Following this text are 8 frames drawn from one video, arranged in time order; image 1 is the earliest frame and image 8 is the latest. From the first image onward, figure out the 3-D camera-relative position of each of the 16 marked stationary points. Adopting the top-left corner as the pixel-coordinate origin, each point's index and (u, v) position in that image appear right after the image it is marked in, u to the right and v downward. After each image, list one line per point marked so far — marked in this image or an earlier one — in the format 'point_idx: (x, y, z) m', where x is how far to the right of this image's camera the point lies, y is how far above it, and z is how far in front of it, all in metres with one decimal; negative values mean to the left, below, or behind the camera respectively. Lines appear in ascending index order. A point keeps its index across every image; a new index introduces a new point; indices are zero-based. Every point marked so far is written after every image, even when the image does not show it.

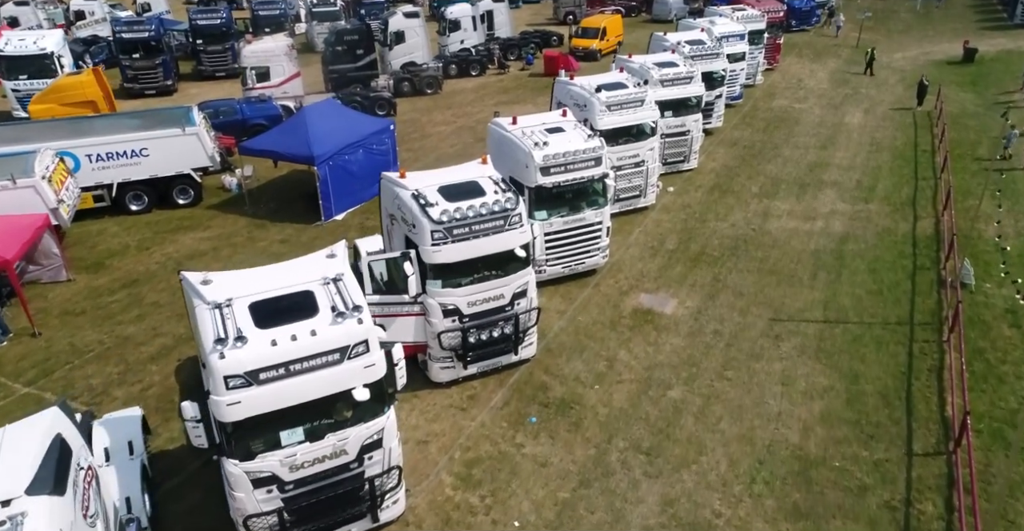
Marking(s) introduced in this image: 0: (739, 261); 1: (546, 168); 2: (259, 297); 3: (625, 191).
0: (+5.5, +0.1, +16.5) m
1: (+0.7, +2.0, +14.2) m
2: (-3.1, -0.4, +8.2) m
3: (+3.1, +2.1, +18.6) m
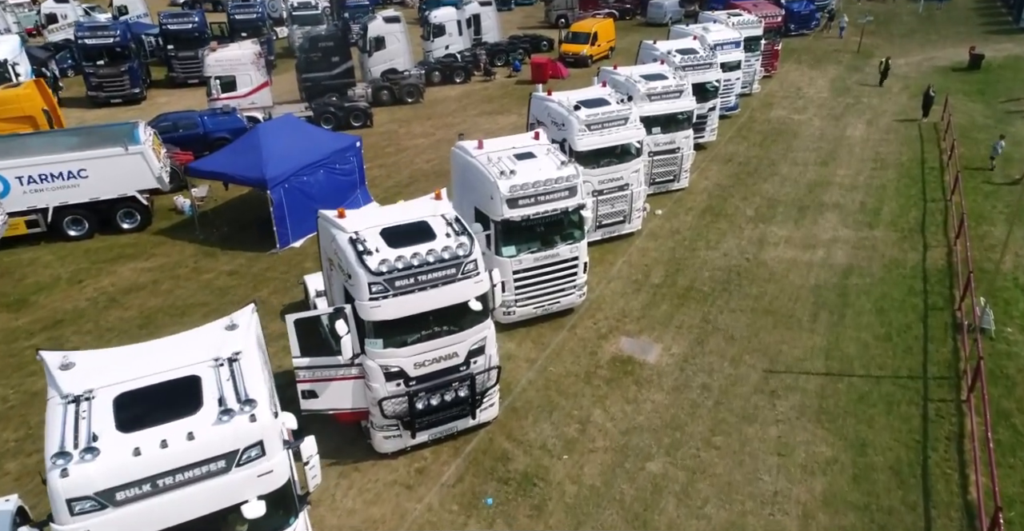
0: (+4.8, -0.7, +14.9) m
1: (0.0, +1.2, +12.6) m
2: (-3.8, -1.2, +6.6) m
3: (+2.4, +1.2, +17.1) m
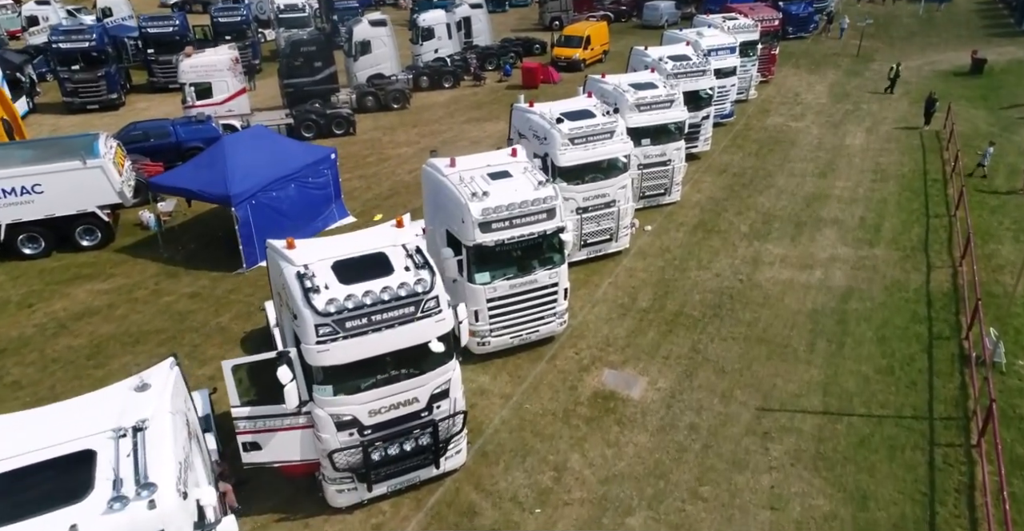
0: (+4.3, -1.2, +13.9) m
1: (-0.4, +0.7, +11.7) m
2: (-4.2, -1.7, +5.7) m
3: (+1.9, +0.7, +16.1) m
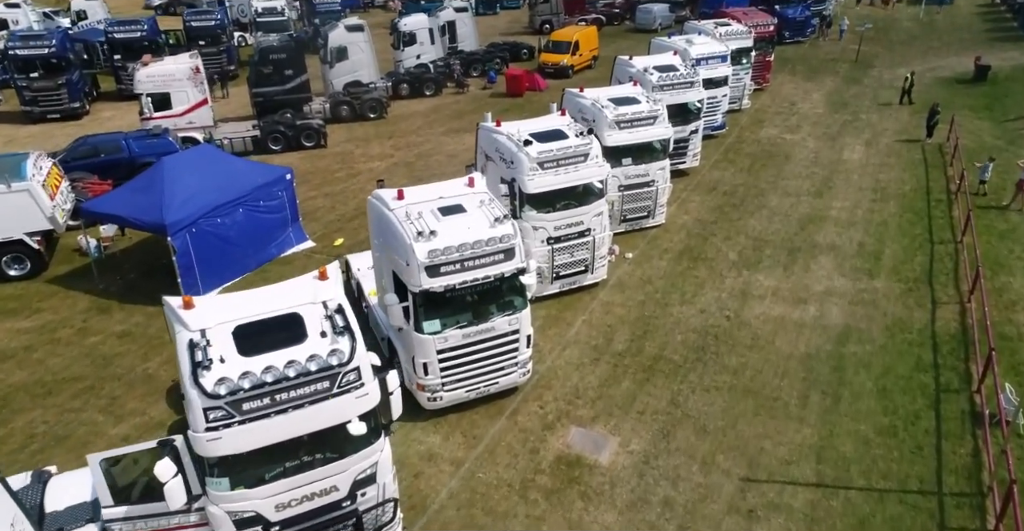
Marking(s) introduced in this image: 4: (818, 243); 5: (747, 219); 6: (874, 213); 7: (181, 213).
0: (+3.6, -2.0, +12.5) m
1: (-1.2, 0.0, +10.2) m
2: (-5.0, -2.4, +4.2) m
3: (+1.2, 0.0, +14.7) m
4: (+7.9, +0.6, +17.4) m
5: (+6.6, +1.3, +18.9) m
6: (+10.3, +1.5, +19.1) m
7: (-7.1, +1.1, +14.4) m
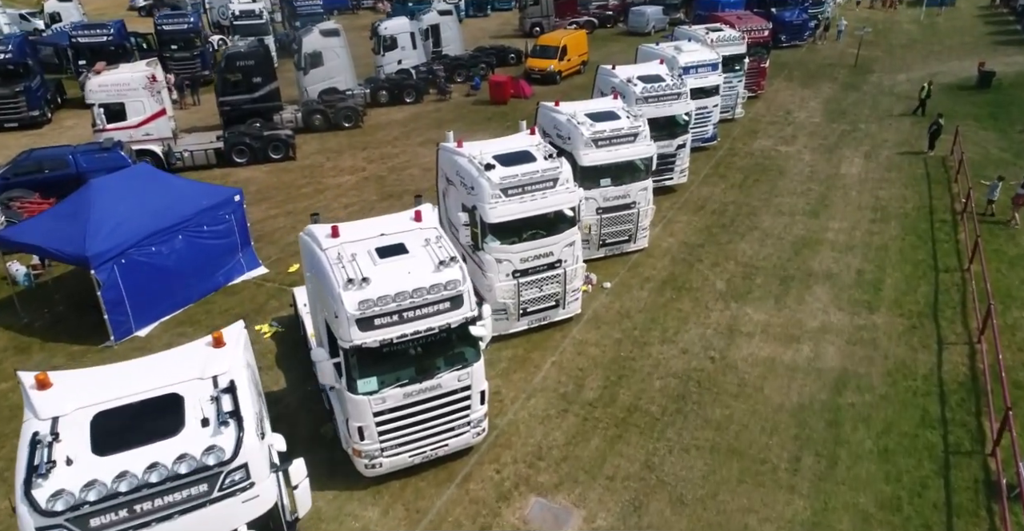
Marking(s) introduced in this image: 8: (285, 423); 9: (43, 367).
0: (+2.8, -2.7, +11.1) m
1: (-1.9, -0.7, +8.8) m
2: (-5.7, -3.1, +2.8) m
3: (+0.4, -0.7, +13.3) m
4: (+7.2, -0.1, +16.1) m
5: (+5.9, +0.6, +17.6) m
6: (+9.5, +0.8, +17.7) m
7: (-7.8, +0.4, +13.0) m
8: (-3.8, -2.6, +11.3) m
9: (-8.9, -1.9, +12.8) m
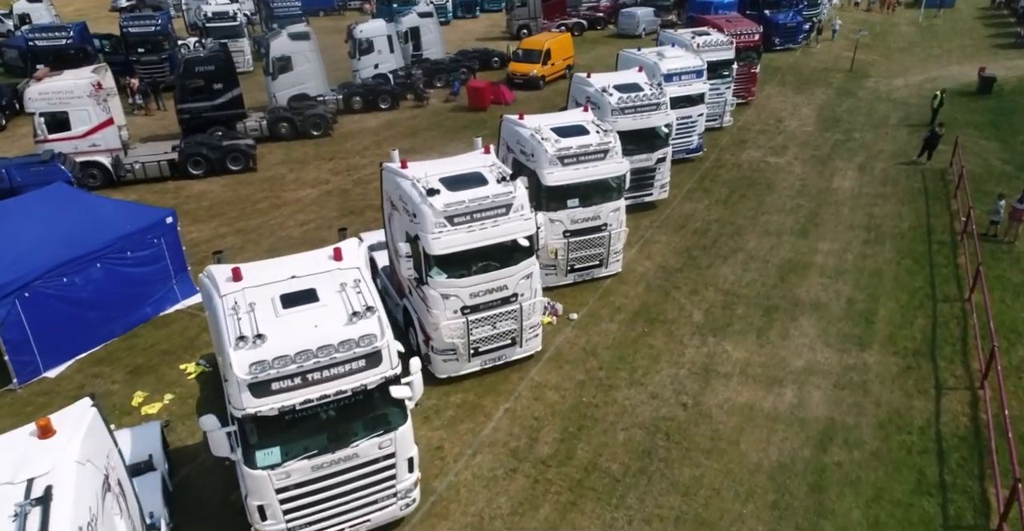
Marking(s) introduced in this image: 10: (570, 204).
0: (+2.0, -3.3, +9.8) m
1: (-2.8, -1.3, +7.5) m
2: (-6.5, -3.7, +1.5) m
3: (-0.4, -1.3, +12.0) m
4: (+6.3, -0.7, +14.7) m
5: (+5.0, 0.0, +16.2) m
6: (+8.6, +0.2, +16.4) m
7: (-8.7, -0.2, +11.6) m
8: (-4.7, -3.2, +9.9) m
9: (-9.8, -2.5, +11.4) m
10: (+1.2, +1.3, +14.3) m
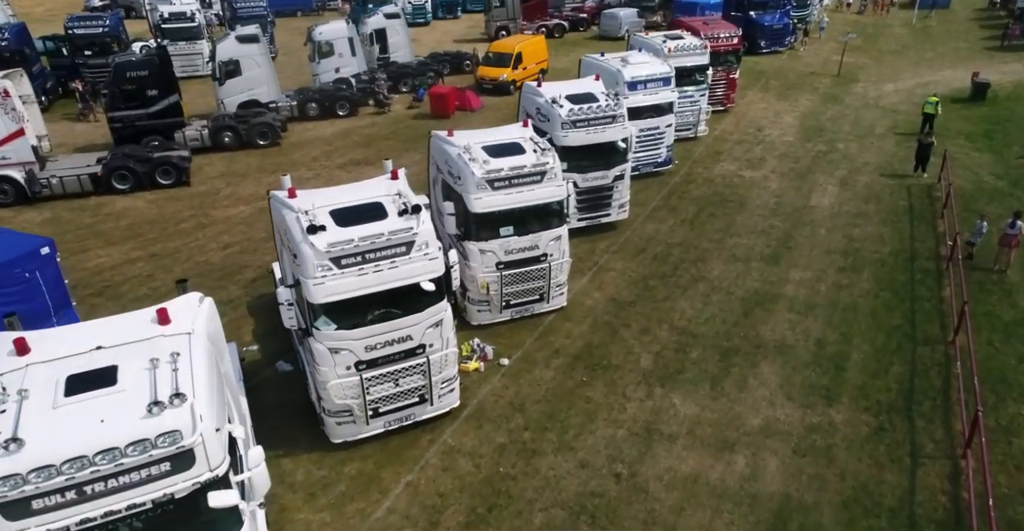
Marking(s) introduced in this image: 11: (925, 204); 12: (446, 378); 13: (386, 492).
0: (+0.5, -4.0, +8.1) m
1: (-4.2, -2.0, +5.8) m
2: (-7.9, -4.4, -0.3) m
3: (-1.9, -2.0, +10.2) m
4: (+4.8, -1.4, +13.0) m
5: (+3.5, -0.7, +14.5) m
6: (+7.2, -0.6, +14.7) m
7: (-10.1, -0.9, +9.9) m
8: (-6.1, -3.9, +8.2) m
9: (-11.2, -3.2, +9.6) m
10: (-0.2, +0.6, +12.6) m
11: (+11.8, +1.7, +19.2) m
12: (-1.0, -1.8, +10.6) m
13: (-1.8, -3.2, +9.7) m
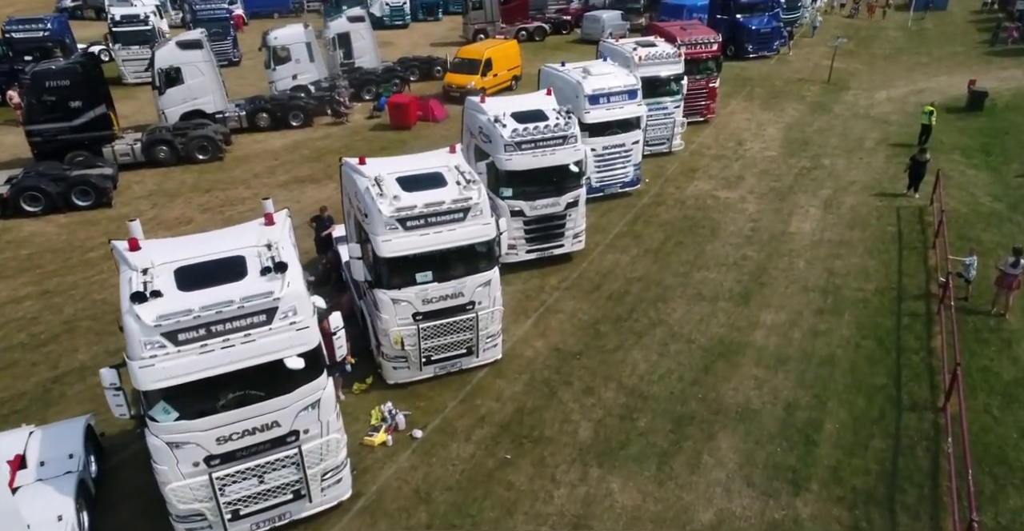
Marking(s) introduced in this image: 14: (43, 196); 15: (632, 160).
0: (-0.8, -4.9, +6.2) m
1: (-5.5, -2.9, +3.9) m
2: (-9.2, -5.3, -2.2) m
3: (-3.2, -2.9, +8.4) m
4: (+3.5, -2.3, +11.2) m
5: (+2.2, -1.6, +12.7) m
6: (+5.8, -1.4, +12.9) m
7: (-11.4, -1.7, +8.0) m
8: (-7.4, -4.8, +6.3) m
9: (-12.5, -4.1, +7.7) m
10: (-1.6, -0.3, +10.7) m
11: (+10.4, +0.9, +17.4) m
12: (-2.4, -2.6, +8.7) m
13: (-3.1, -4.1, +7.8) m
14: (-13.0, +1.9, +18.6) m
15: (+3.2, +2.9, +18.7) m
